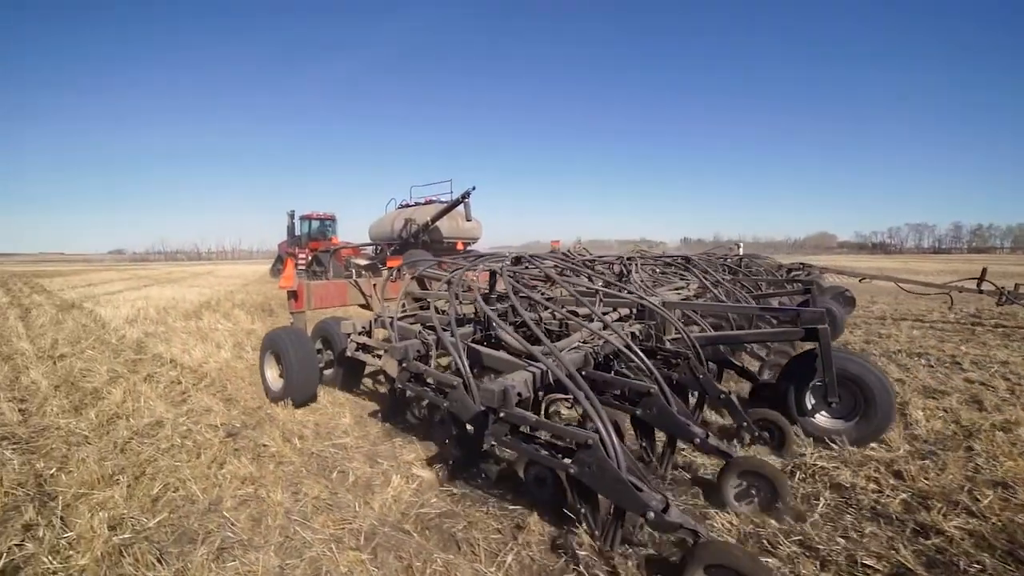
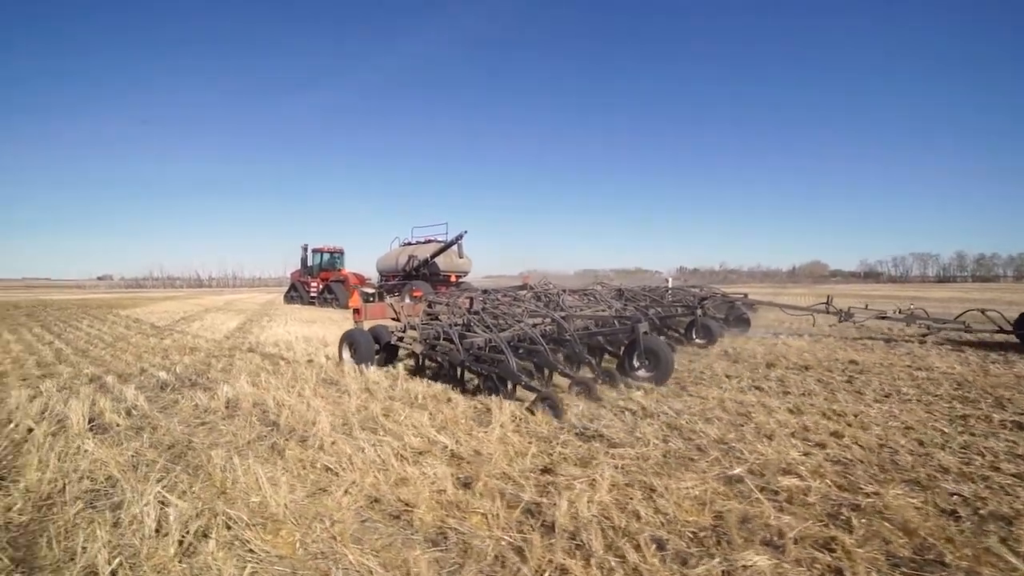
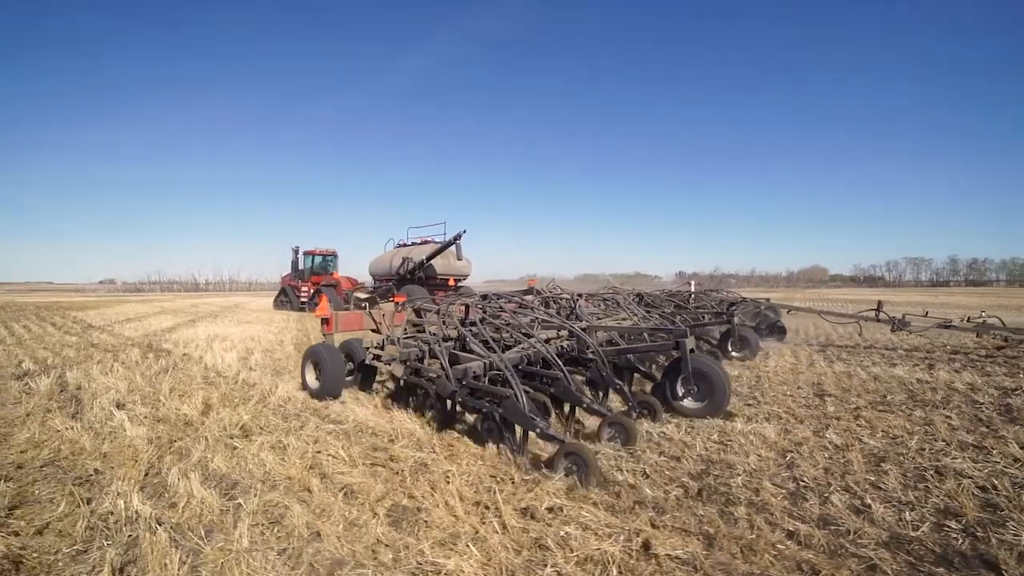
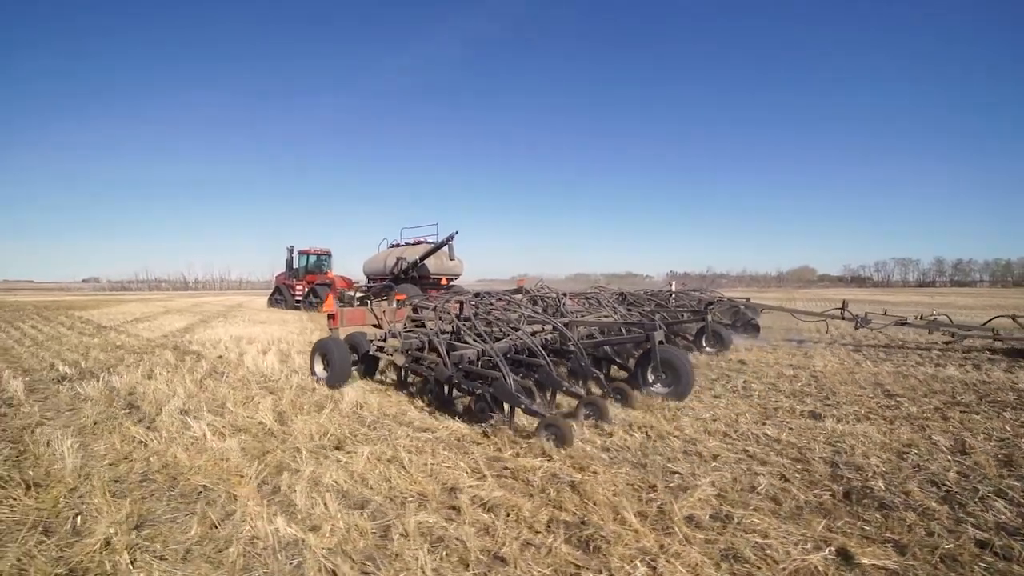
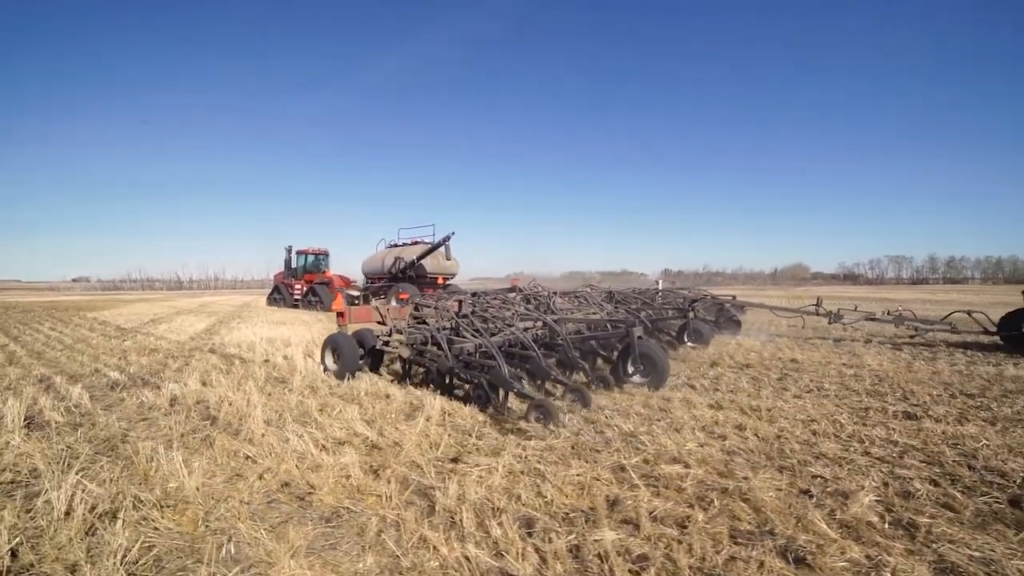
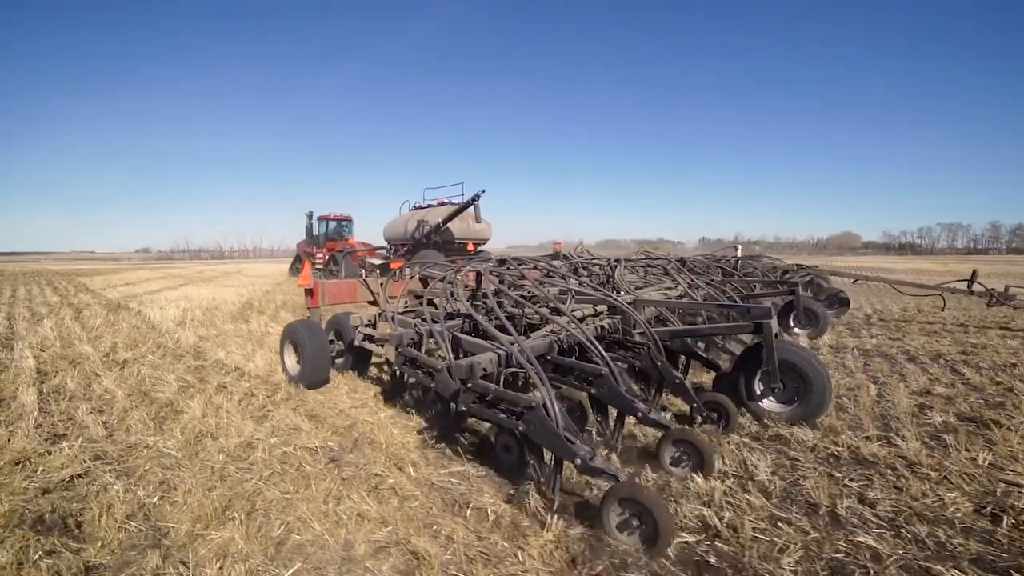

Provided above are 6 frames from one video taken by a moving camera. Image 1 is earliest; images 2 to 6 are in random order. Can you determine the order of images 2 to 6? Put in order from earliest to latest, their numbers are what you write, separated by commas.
6, 3, 4, 5, 2
